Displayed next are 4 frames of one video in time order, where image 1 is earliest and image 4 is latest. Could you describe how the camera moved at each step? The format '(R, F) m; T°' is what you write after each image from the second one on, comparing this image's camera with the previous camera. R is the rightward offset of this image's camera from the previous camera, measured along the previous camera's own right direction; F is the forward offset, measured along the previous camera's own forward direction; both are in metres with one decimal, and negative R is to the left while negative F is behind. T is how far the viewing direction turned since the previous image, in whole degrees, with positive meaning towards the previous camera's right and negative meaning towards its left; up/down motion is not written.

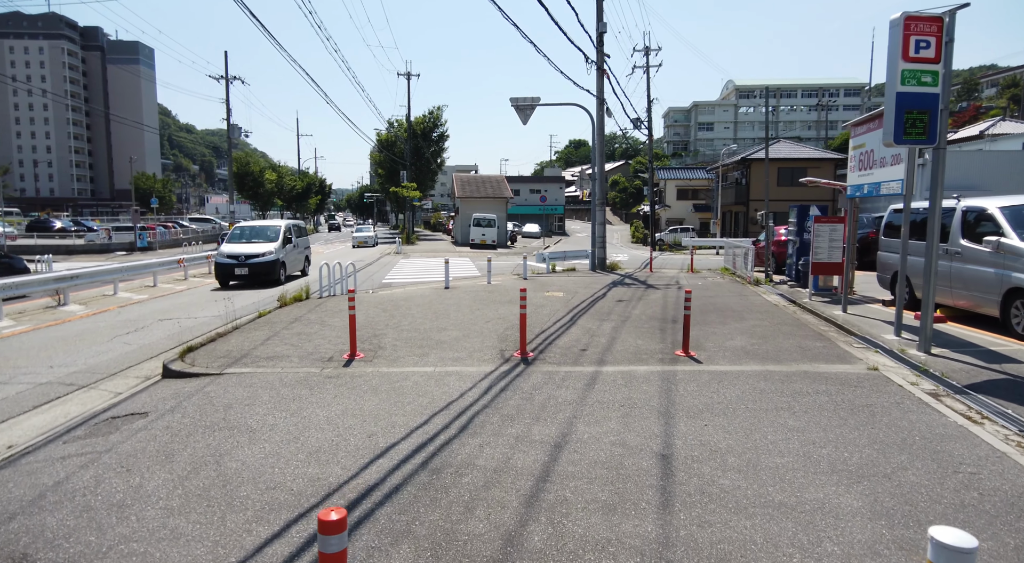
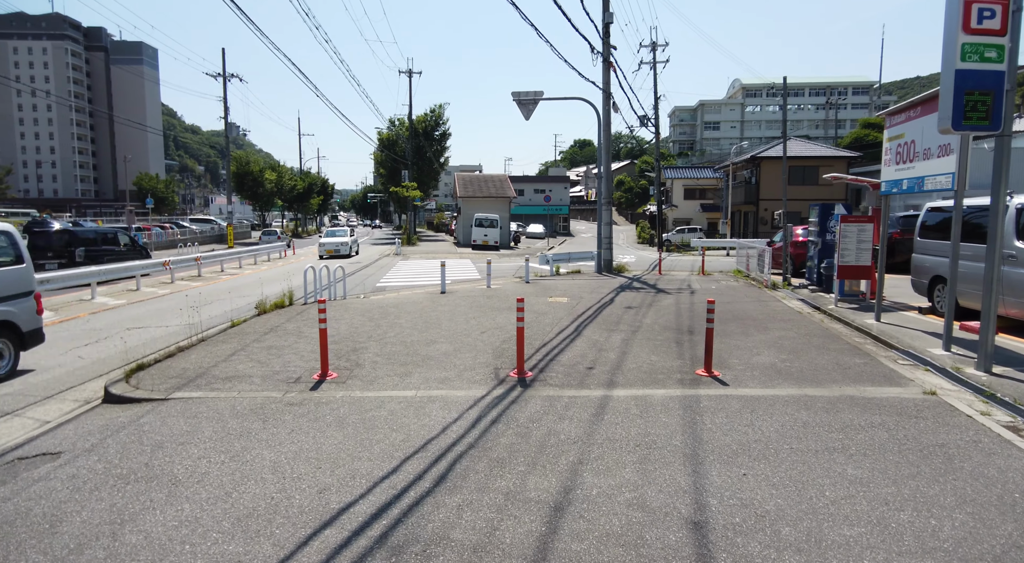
(+0.1, +1.1) m; 0°
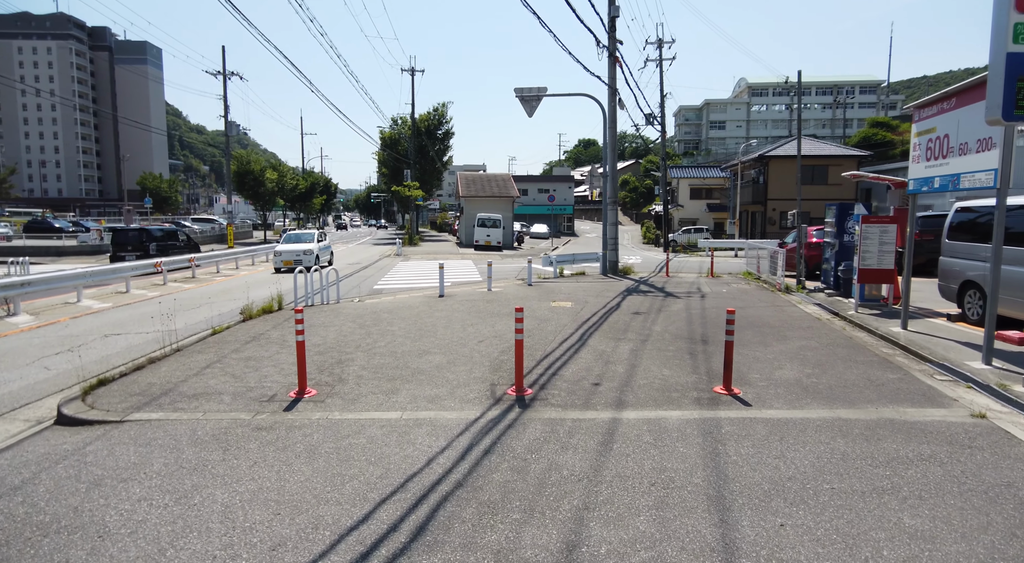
(+0.1, +0.7) m; 0°
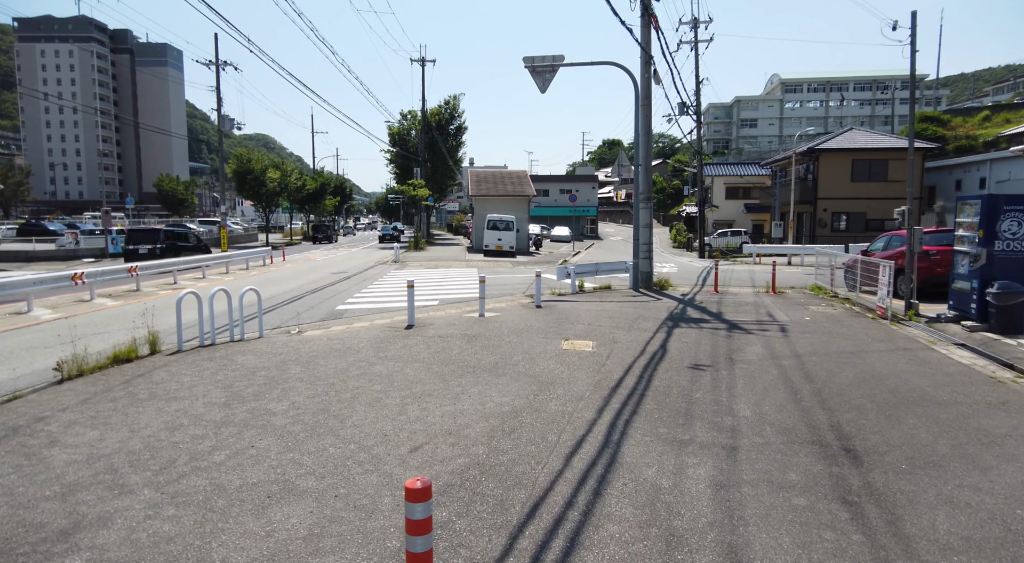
(+0.5, +4.3) m; -2°
